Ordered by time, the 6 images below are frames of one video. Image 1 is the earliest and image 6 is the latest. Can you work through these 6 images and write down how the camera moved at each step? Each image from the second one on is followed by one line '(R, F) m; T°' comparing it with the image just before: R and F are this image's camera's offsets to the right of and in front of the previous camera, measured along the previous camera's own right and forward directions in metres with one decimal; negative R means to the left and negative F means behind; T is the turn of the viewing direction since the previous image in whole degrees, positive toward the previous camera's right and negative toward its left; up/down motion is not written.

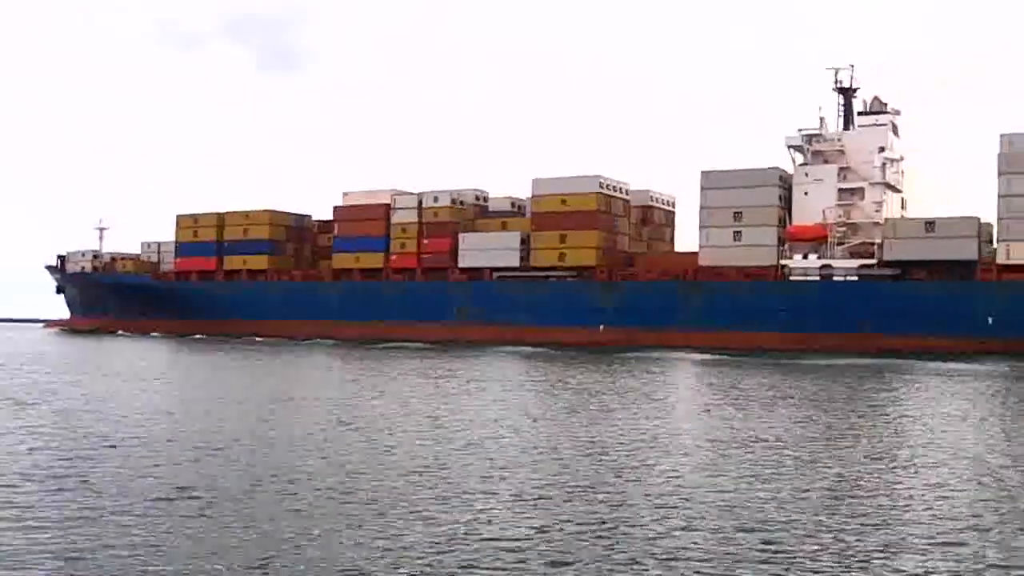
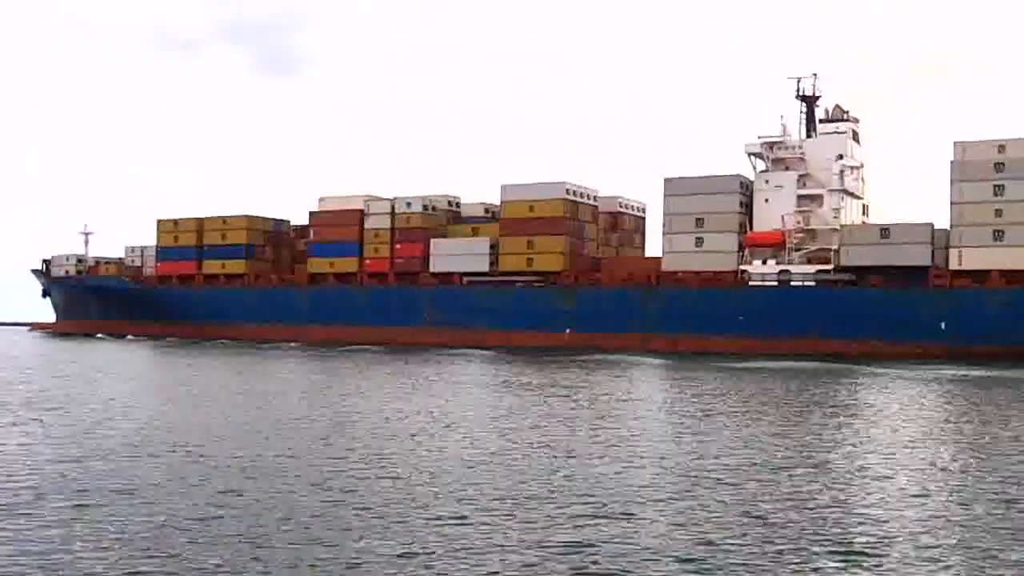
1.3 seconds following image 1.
(-0.2, -0.4) m; +2°
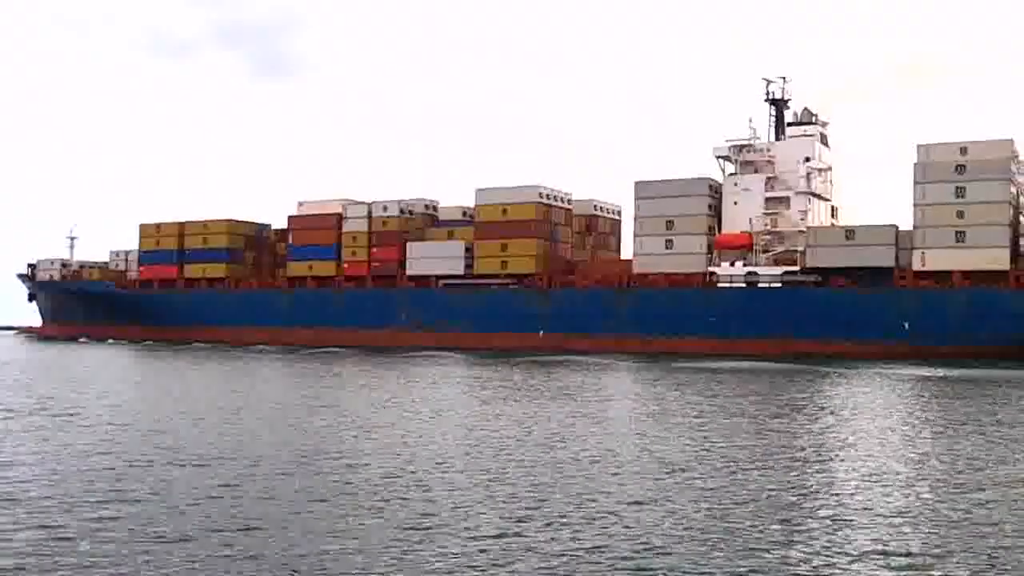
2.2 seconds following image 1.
(-0.1, -0.3) m; +2°
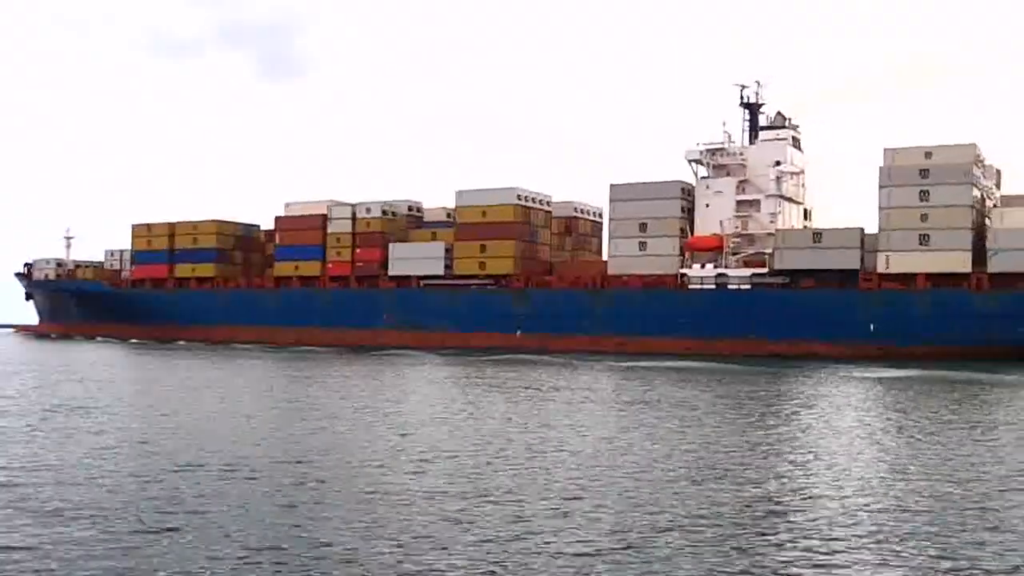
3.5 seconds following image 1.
(-0.2, -0.4) m; +2°
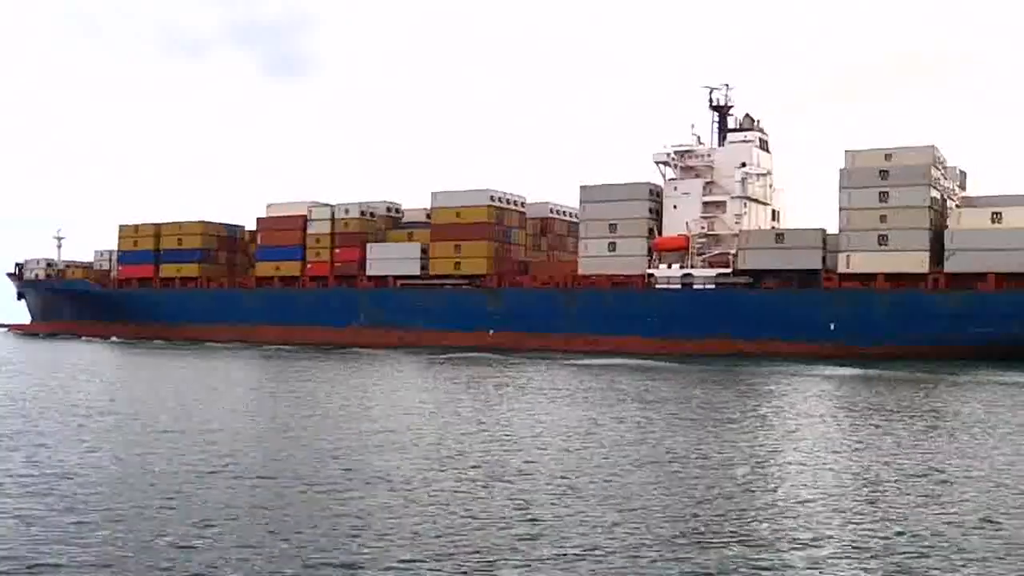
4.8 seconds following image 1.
(-0.2, -0.4) m; +2°
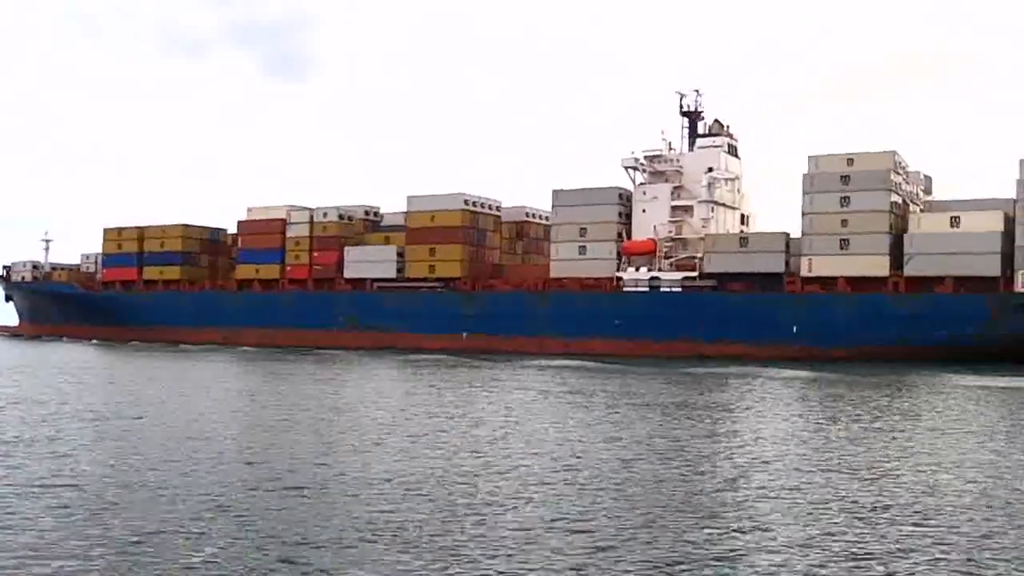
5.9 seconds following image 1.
(-0.2, -0.3) m; +2°
